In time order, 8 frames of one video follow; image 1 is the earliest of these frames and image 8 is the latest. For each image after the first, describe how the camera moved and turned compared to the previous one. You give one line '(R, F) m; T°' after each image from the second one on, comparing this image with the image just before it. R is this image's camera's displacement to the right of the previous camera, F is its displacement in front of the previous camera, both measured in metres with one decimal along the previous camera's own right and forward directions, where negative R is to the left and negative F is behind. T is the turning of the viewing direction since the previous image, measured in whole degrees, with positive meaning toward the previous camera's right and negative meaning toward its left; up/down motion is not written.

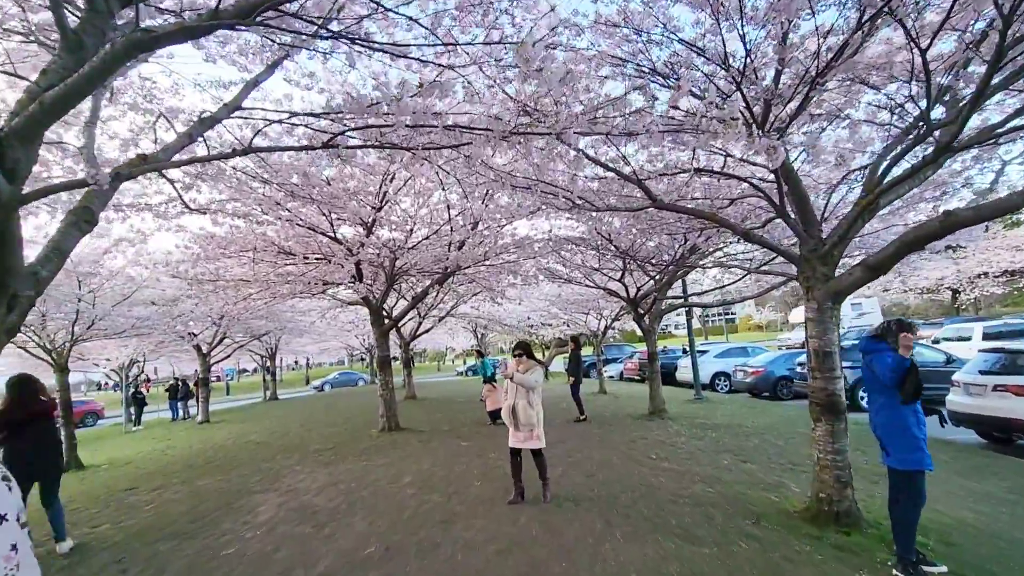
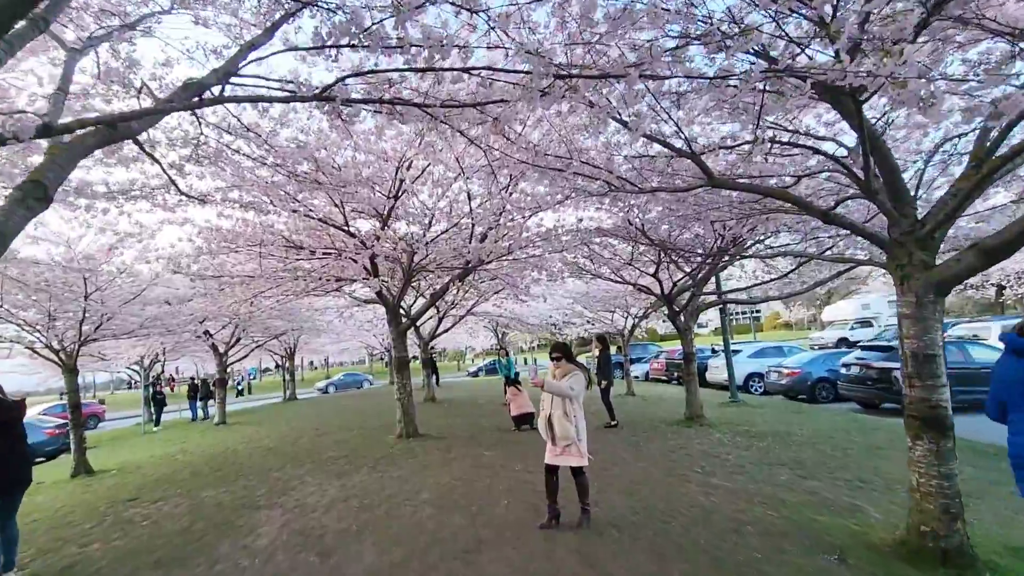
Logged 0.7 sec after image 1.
(-0.1, +0.7) m; -2°
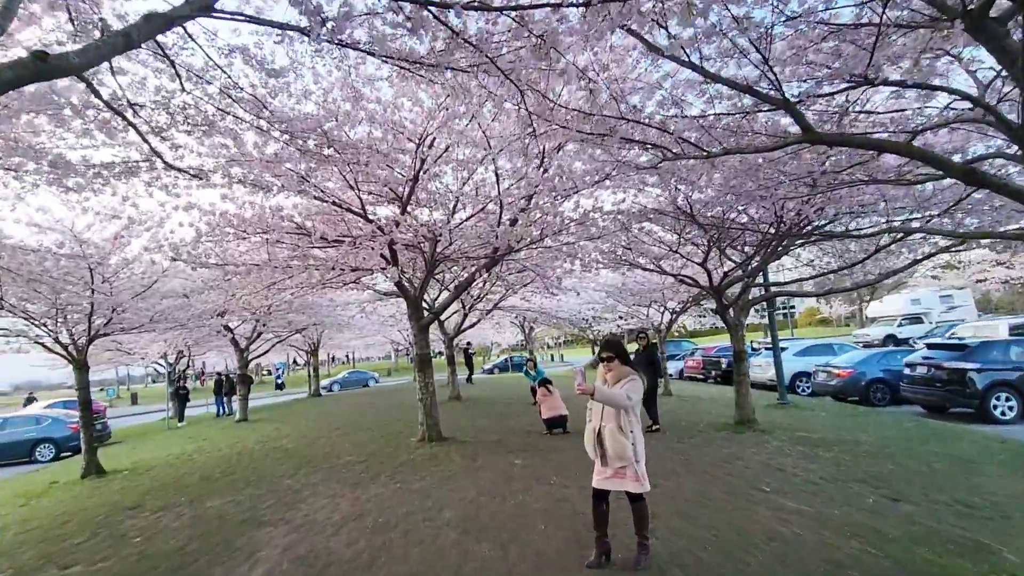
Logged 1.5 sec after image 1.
(-0.1, +0.9) m; -3°
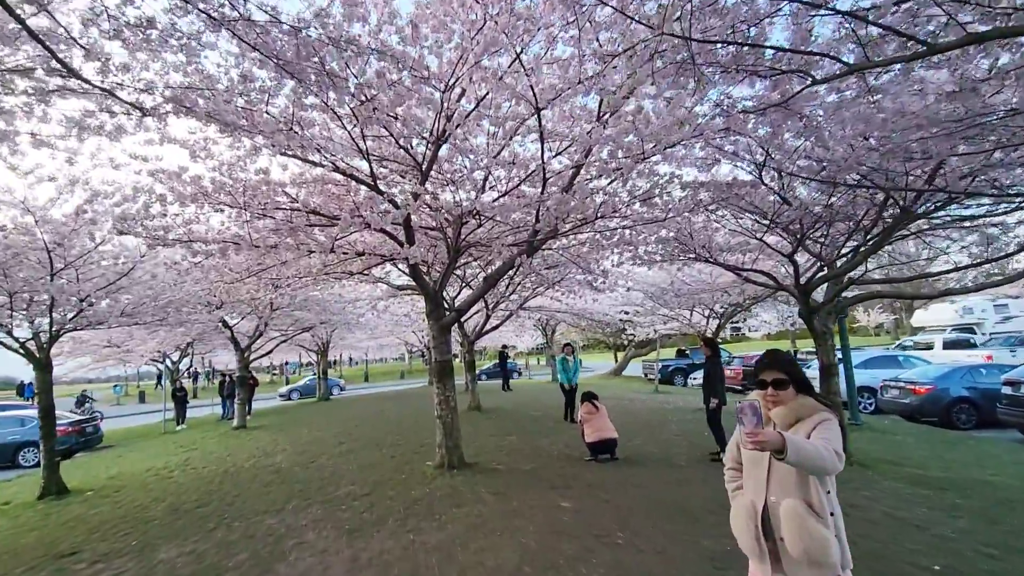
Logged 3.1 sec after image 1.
(-0.4, +1.7) m; -2°
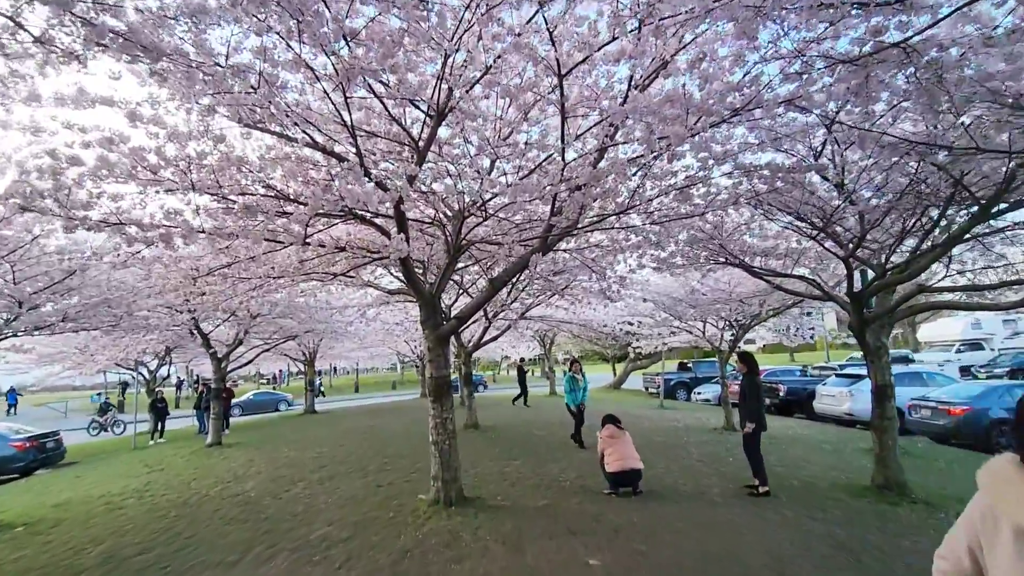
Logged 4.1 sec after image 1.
(-0.2, +1.1) m; +1°
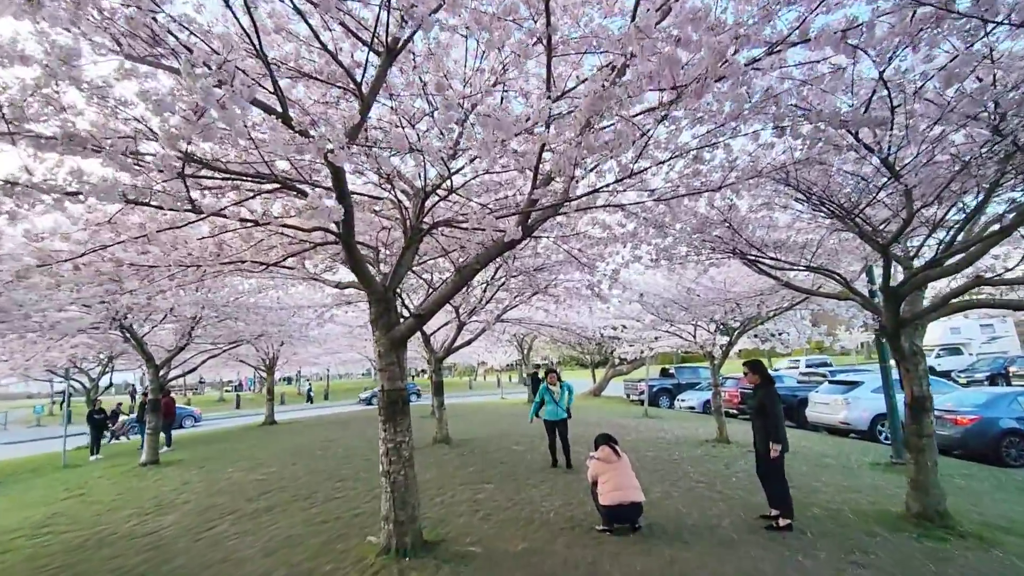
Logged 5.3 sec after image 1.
(+0.1, +1.3) m; +2°
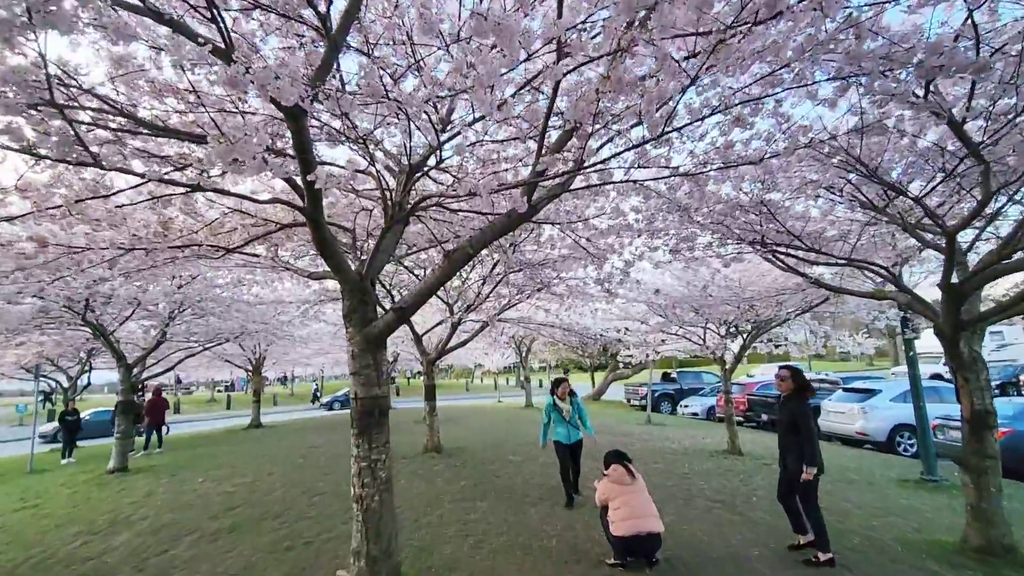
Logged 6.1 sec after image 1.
(0.0, +0.8) m; 0°
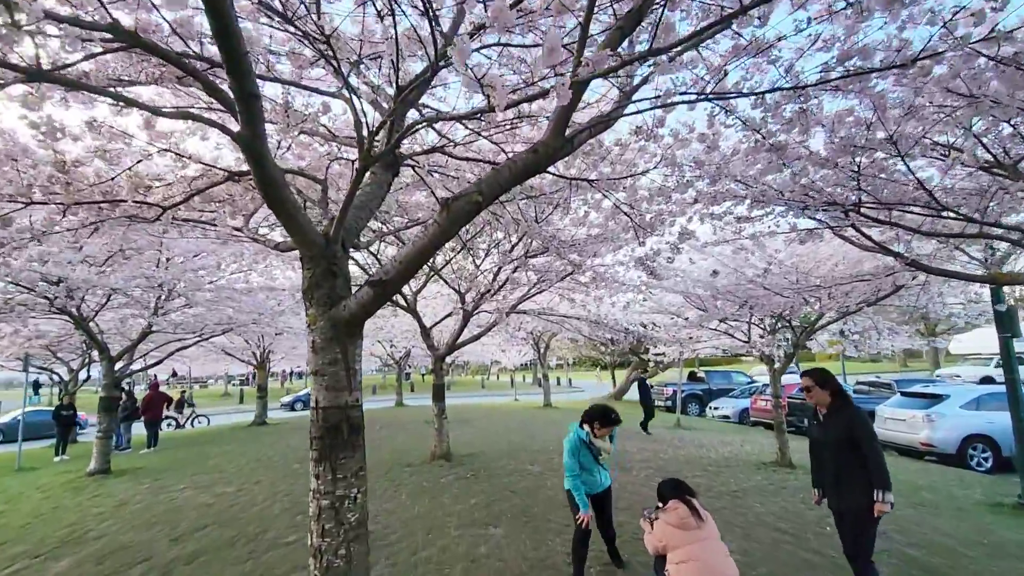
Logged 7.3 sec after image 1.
(-0.1, +1.3) m; -2°
